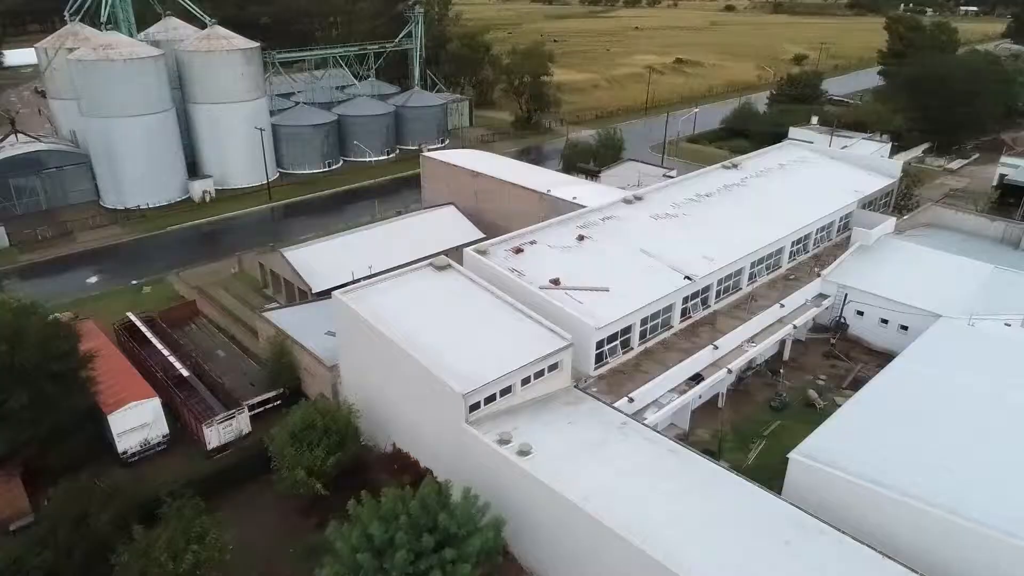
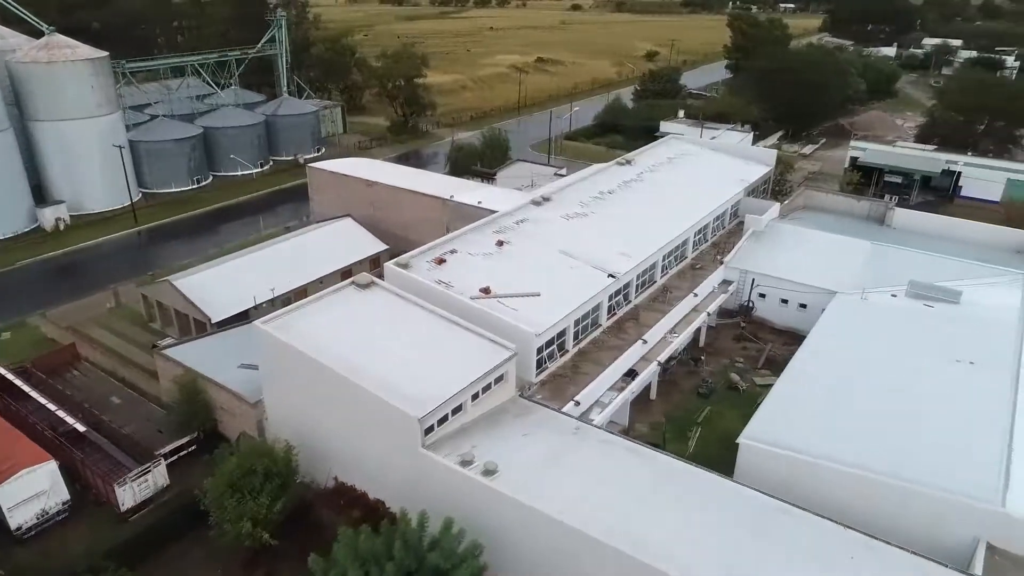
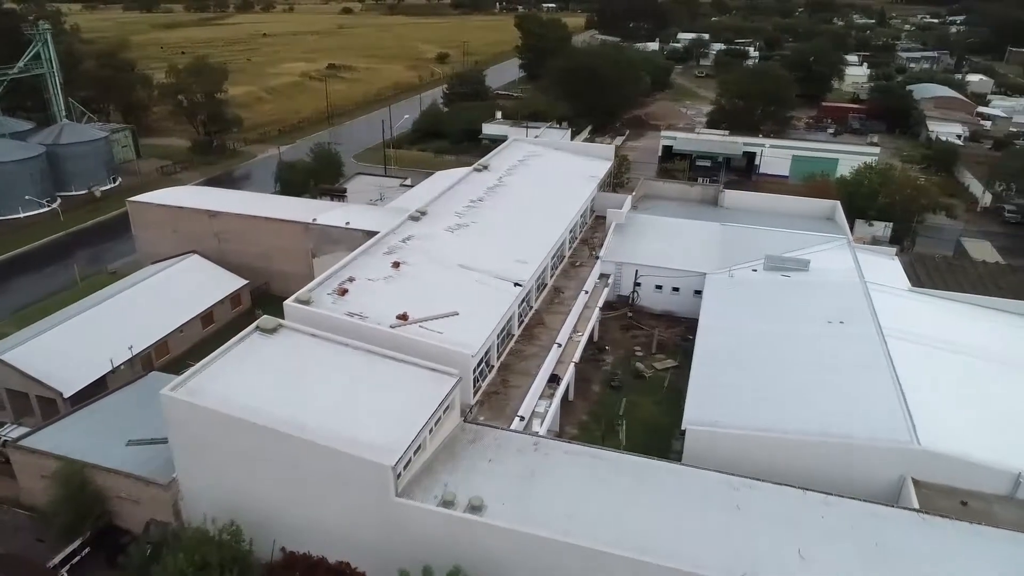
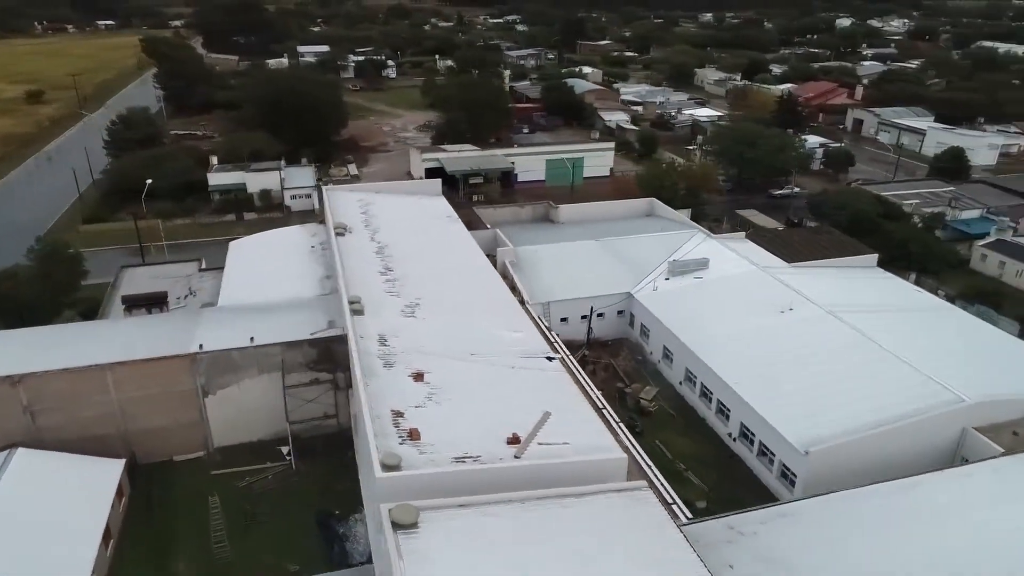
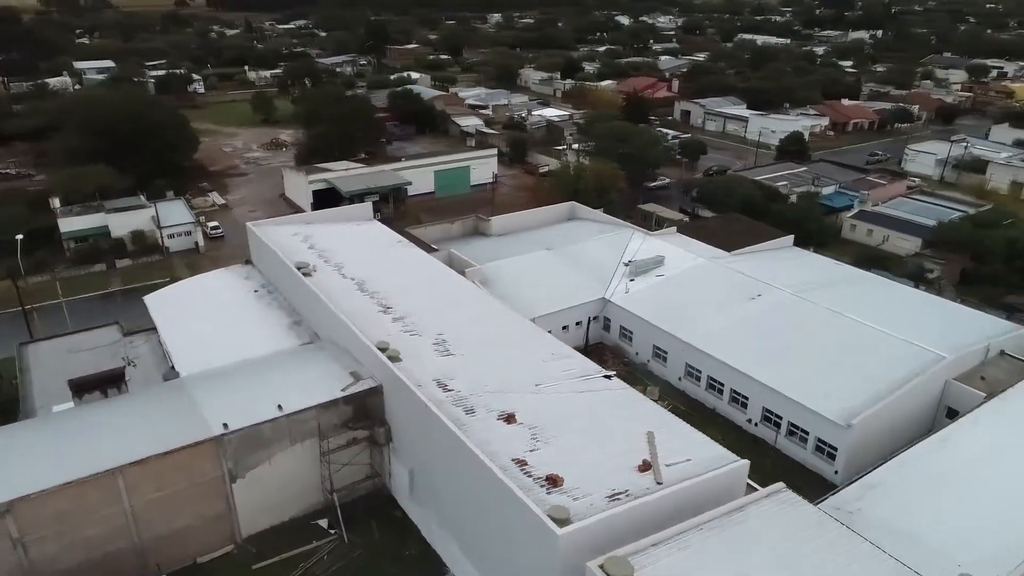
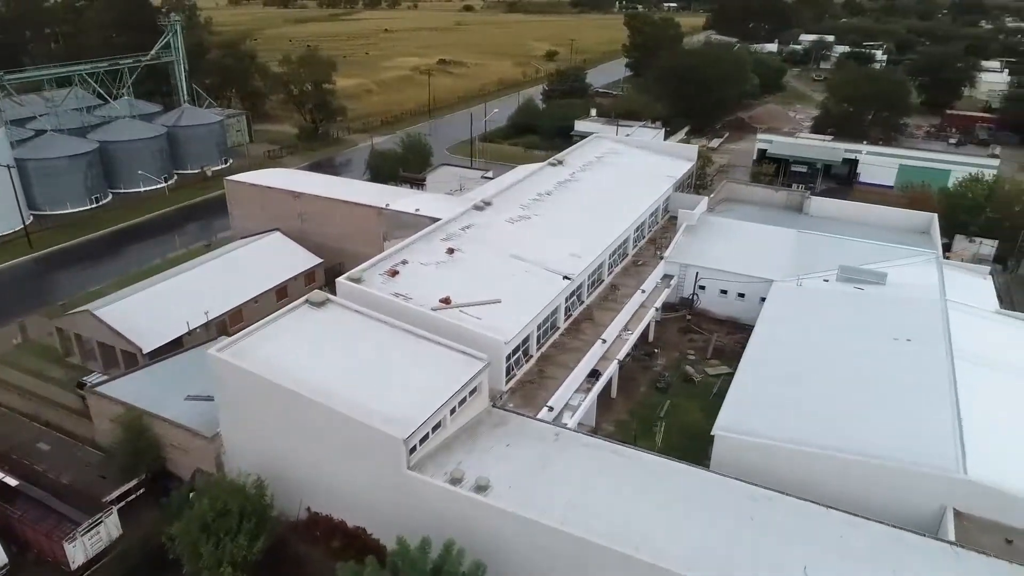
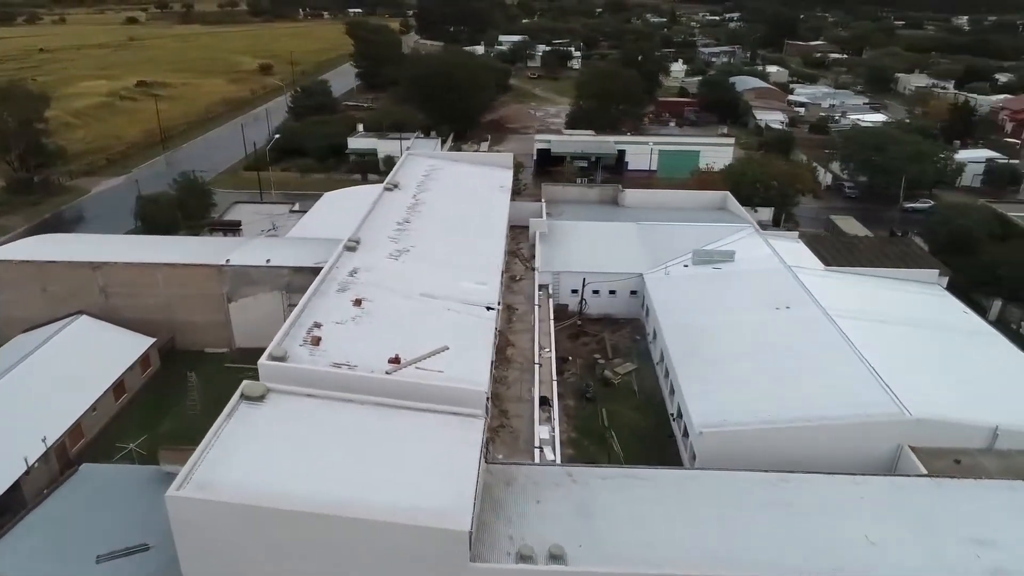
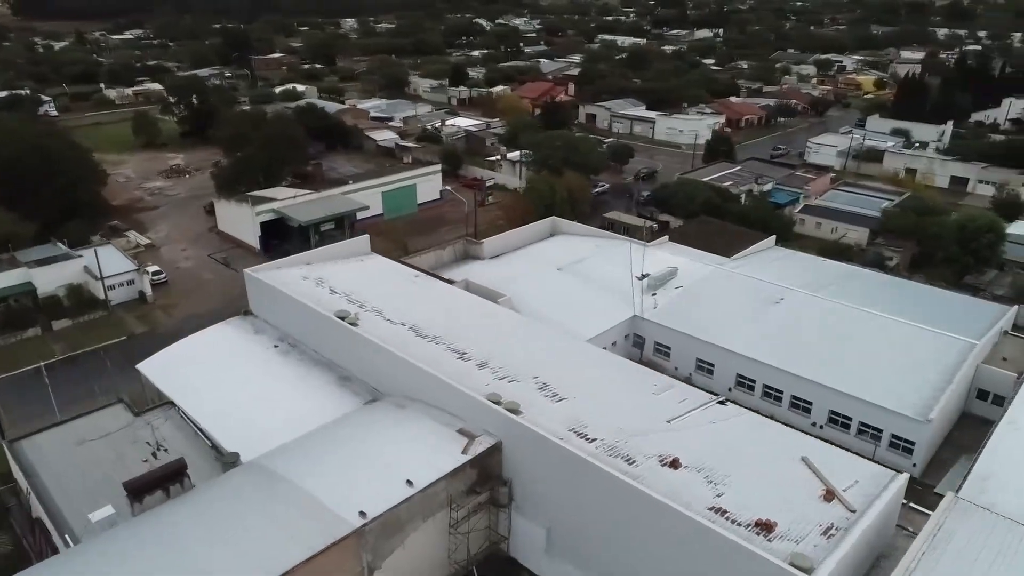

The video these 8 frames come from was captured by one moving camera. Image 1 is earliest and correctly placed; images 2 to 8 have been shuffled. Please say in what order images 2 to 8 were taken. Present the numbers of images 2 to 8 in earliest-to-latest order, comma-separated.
2, 6, 3, 7, 4, 5, 8
